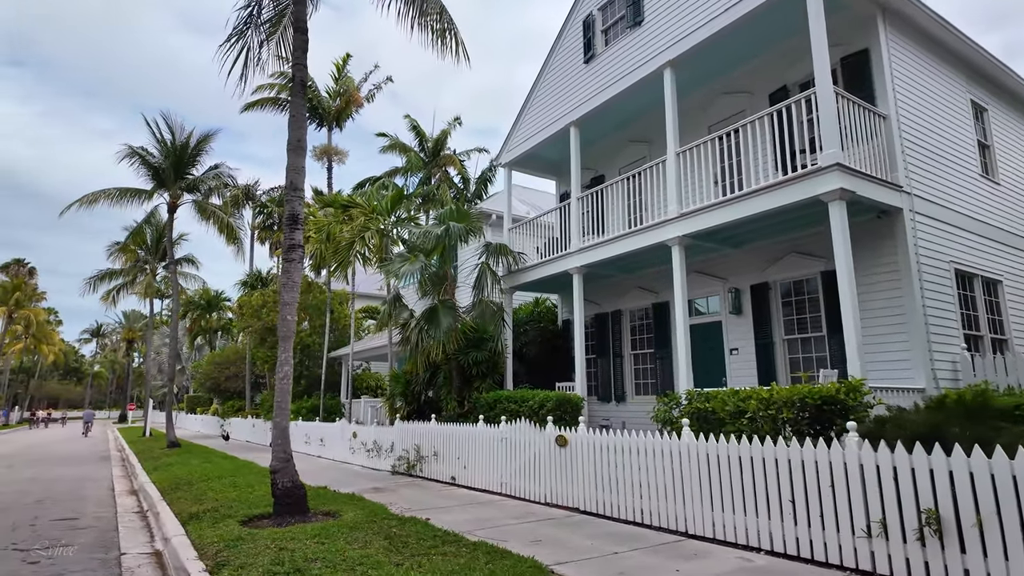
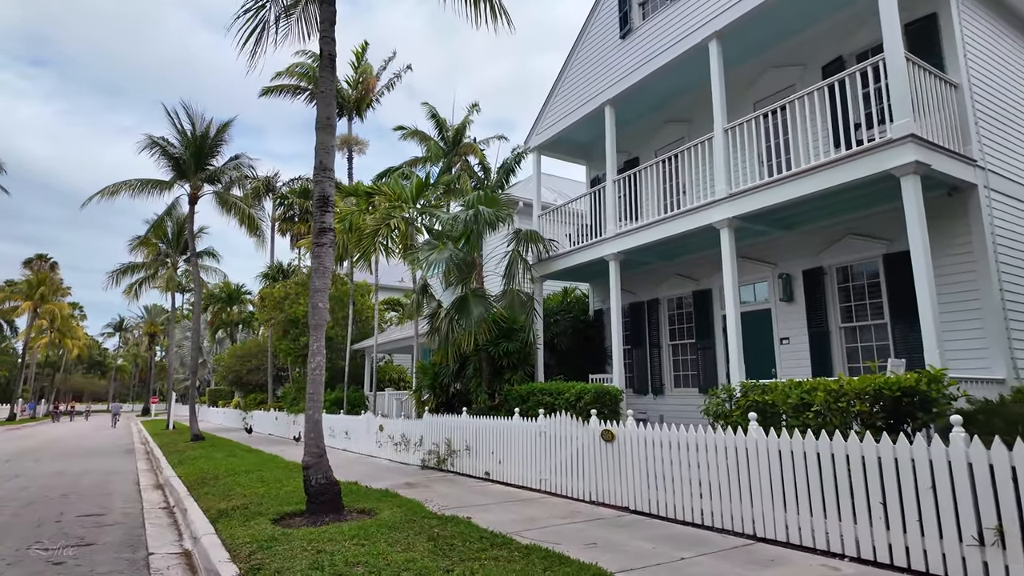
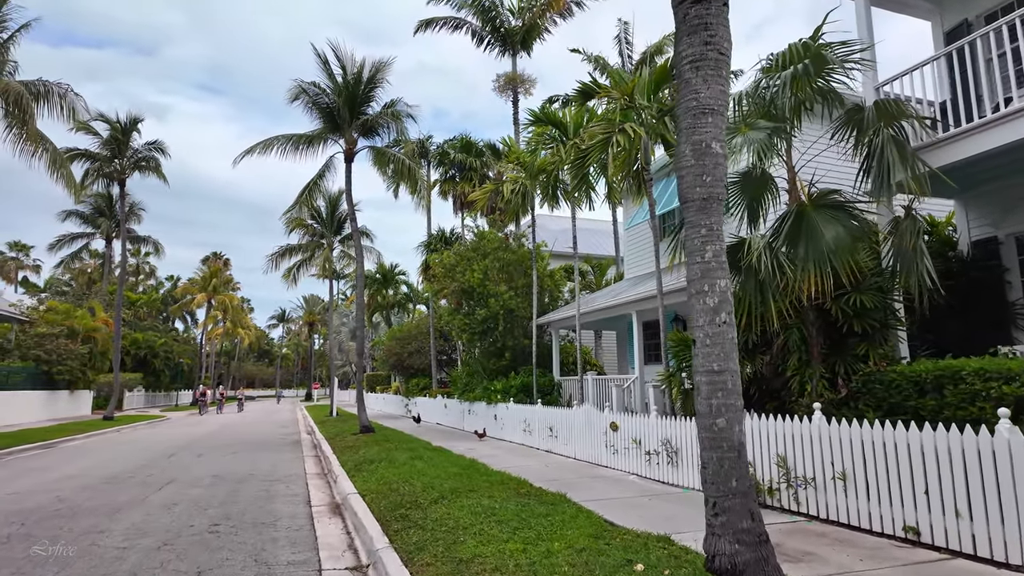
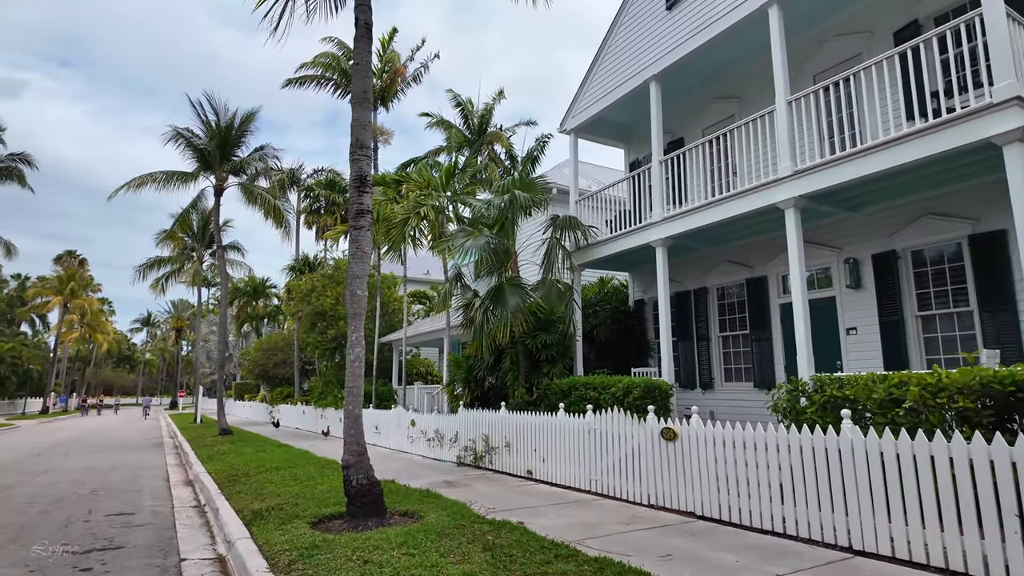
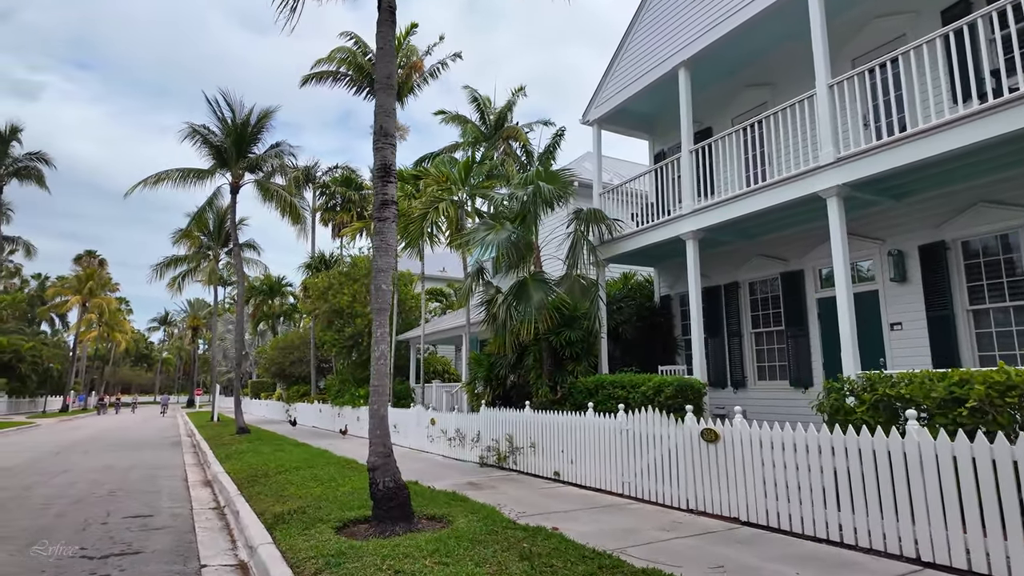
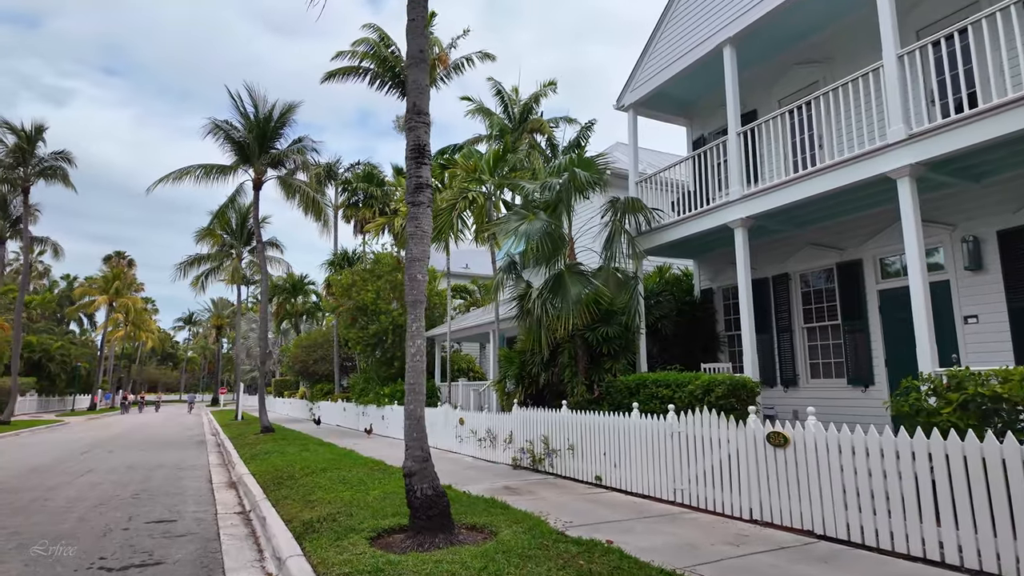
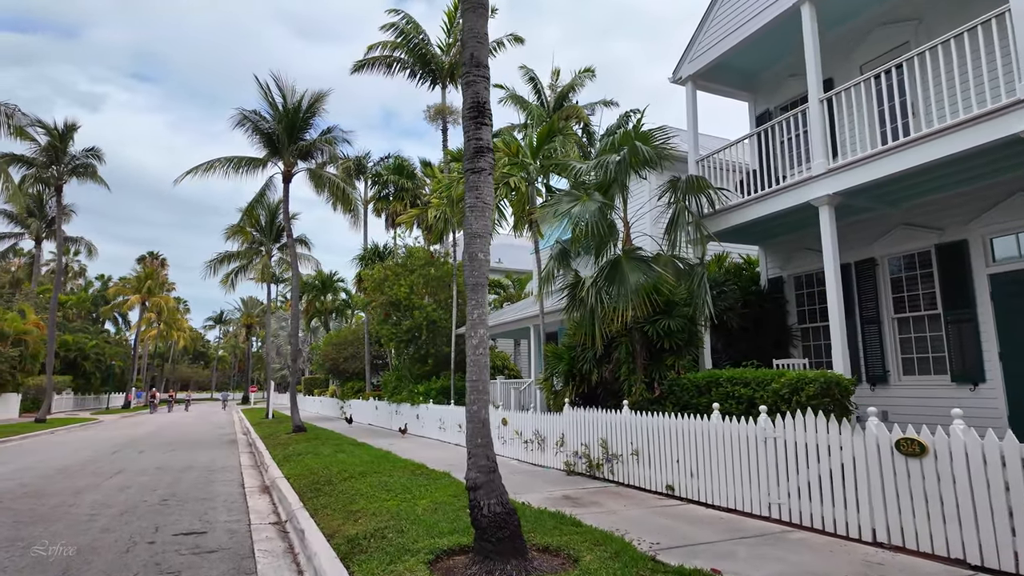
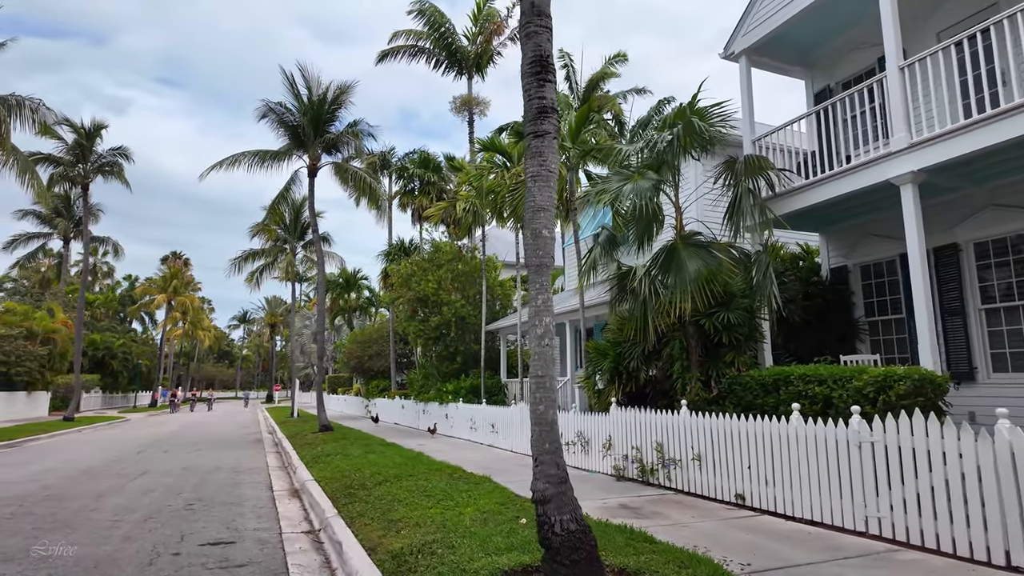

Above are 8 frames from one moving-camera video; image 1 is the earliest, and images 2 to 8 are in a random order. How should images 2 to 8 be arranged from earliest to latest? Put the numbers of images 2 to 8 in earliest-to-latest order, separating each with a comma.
2, 4, 5, 6, 7, 8, 3
